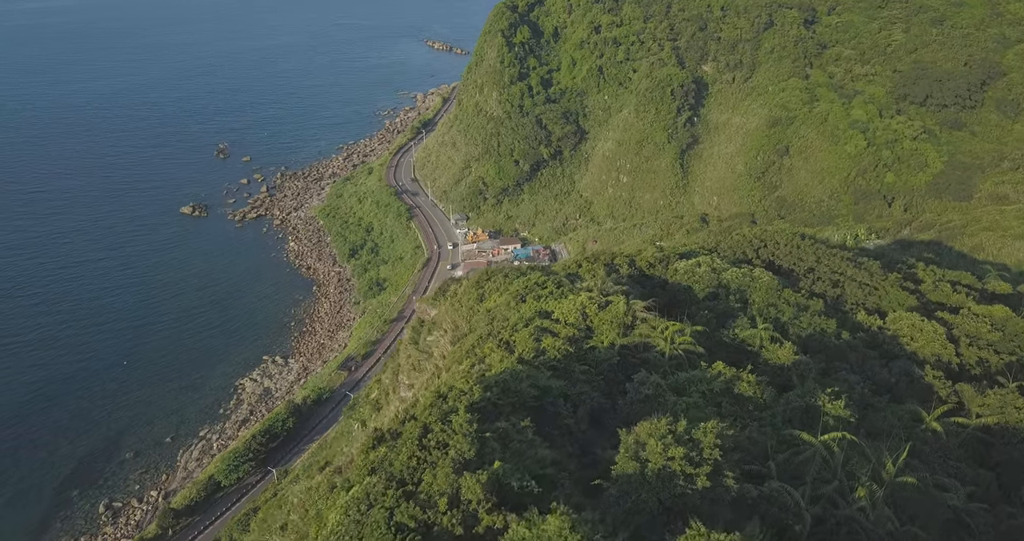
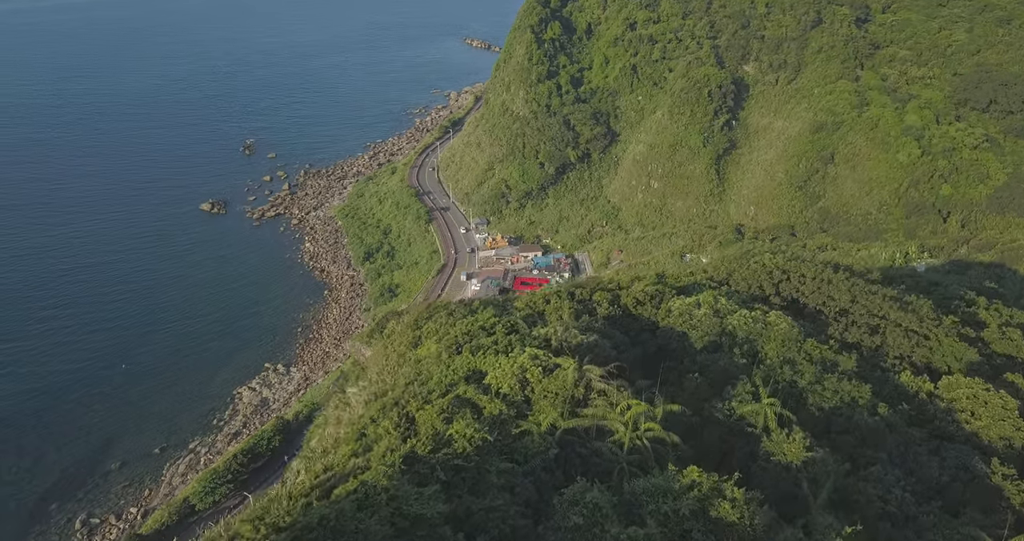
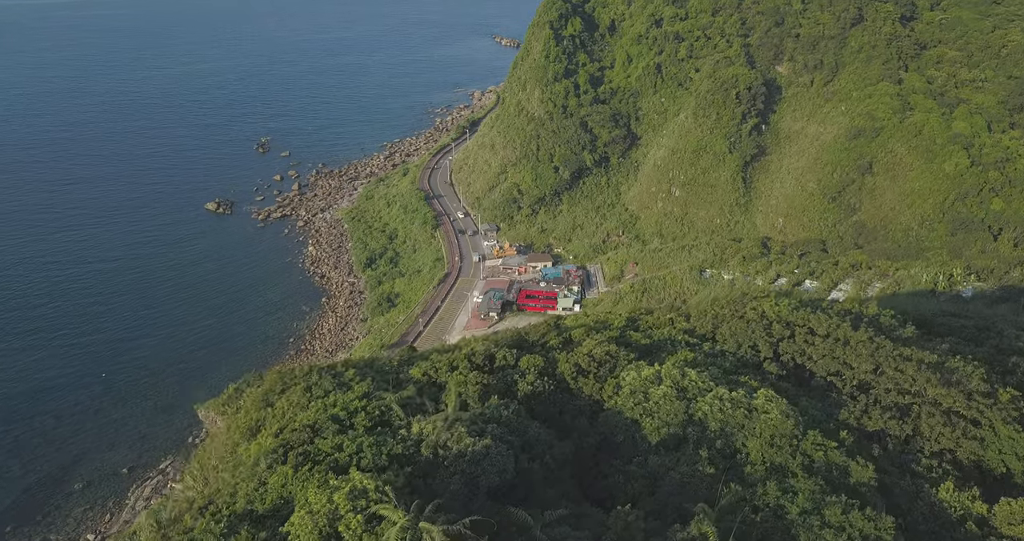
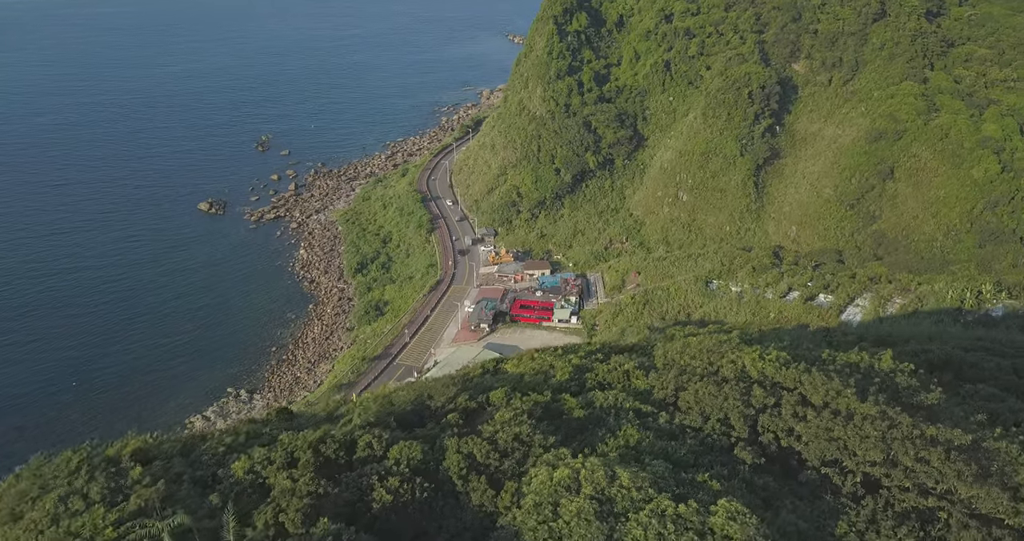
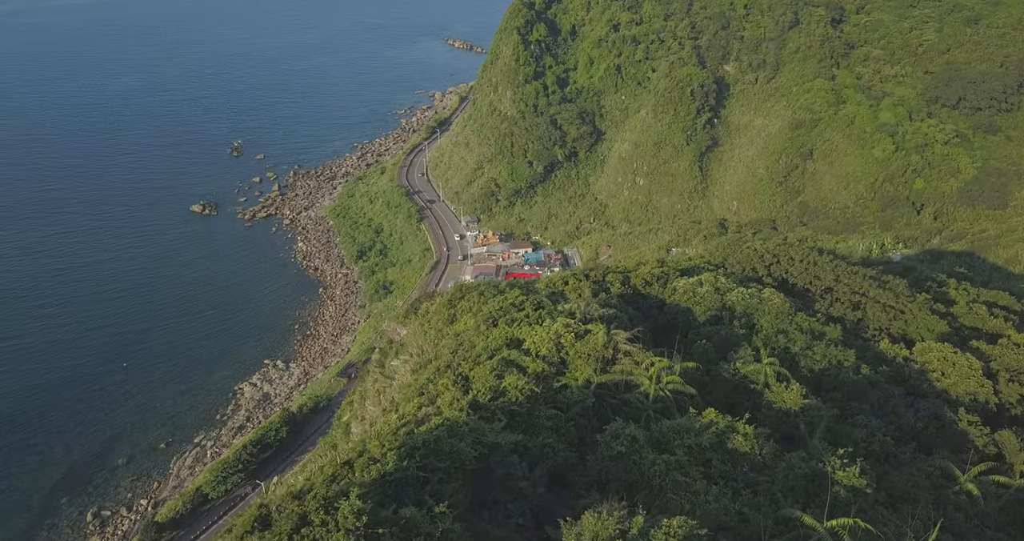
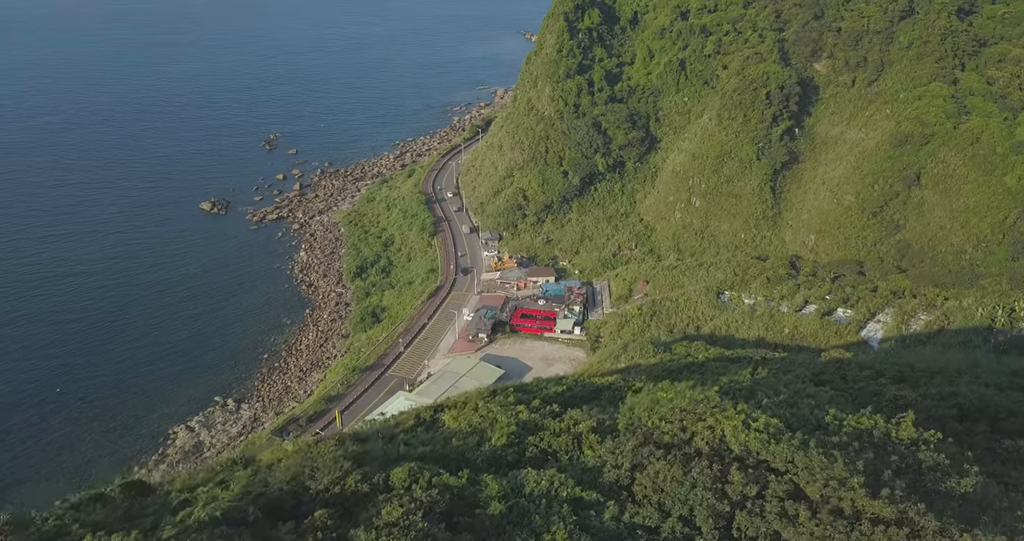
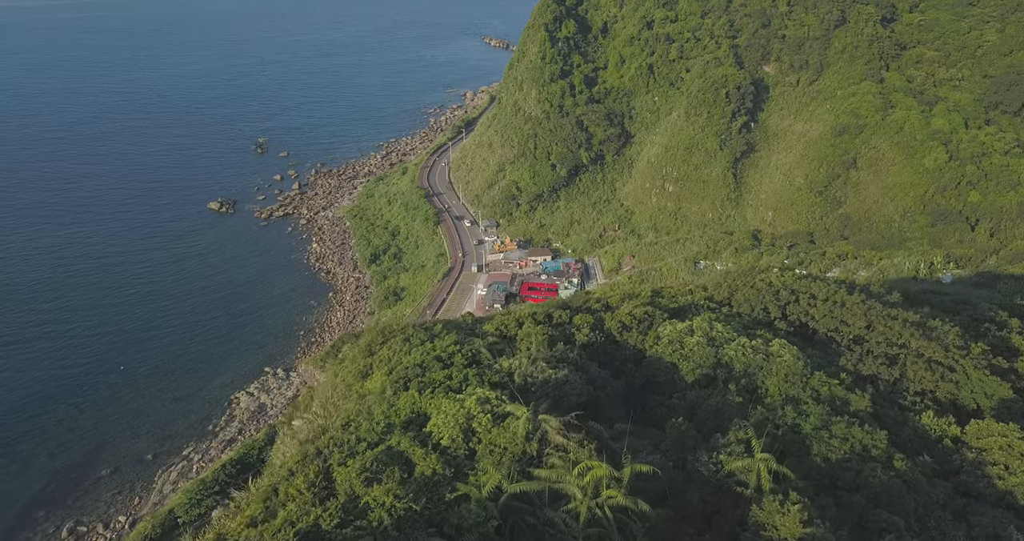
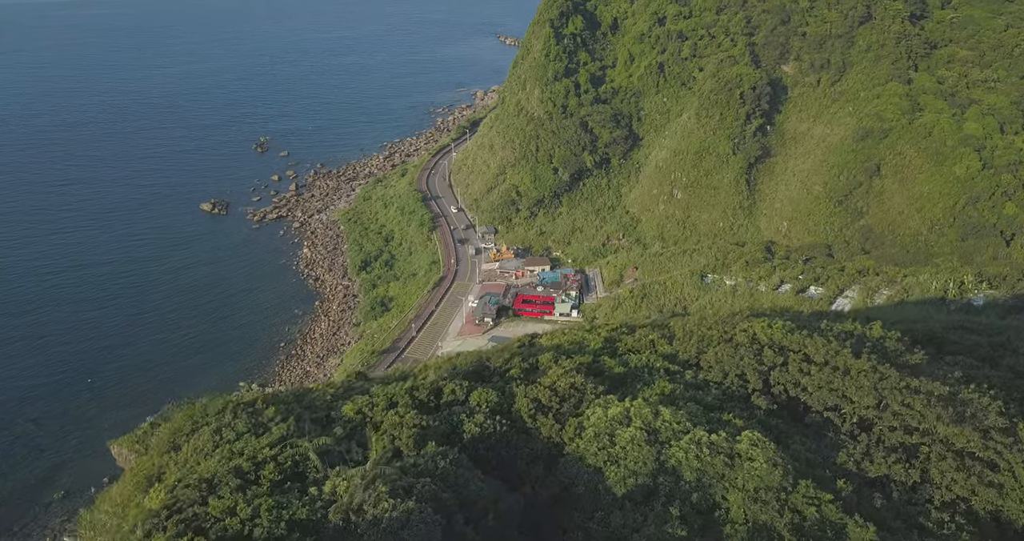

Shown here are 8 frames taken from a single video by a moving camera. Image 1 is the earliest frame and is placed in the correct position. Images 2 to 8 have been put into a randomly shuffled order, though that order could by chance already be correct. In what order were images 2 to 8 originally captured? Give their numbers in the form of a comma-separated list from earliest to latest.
5, 2, 7, 3, 8, 4, 6
